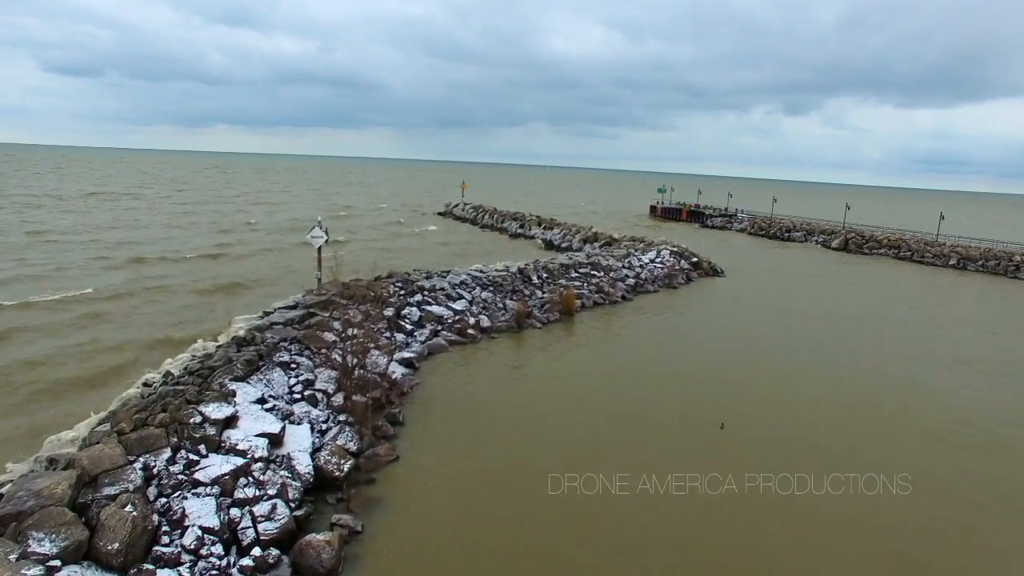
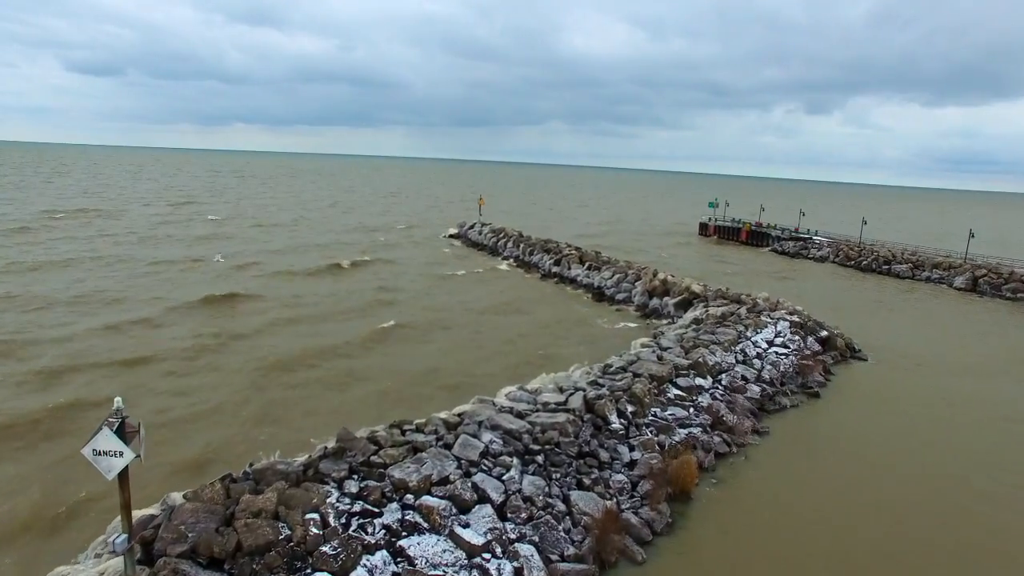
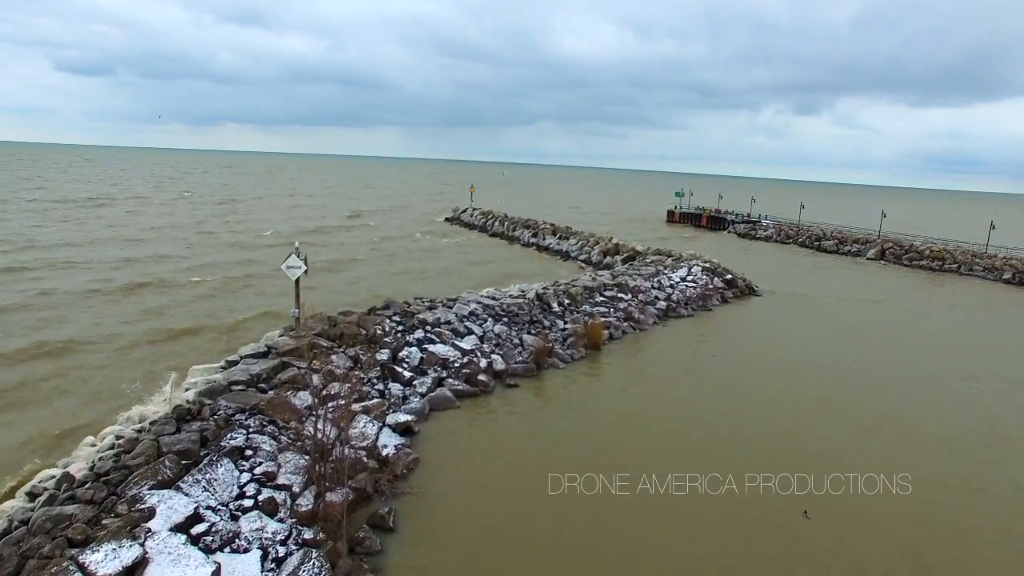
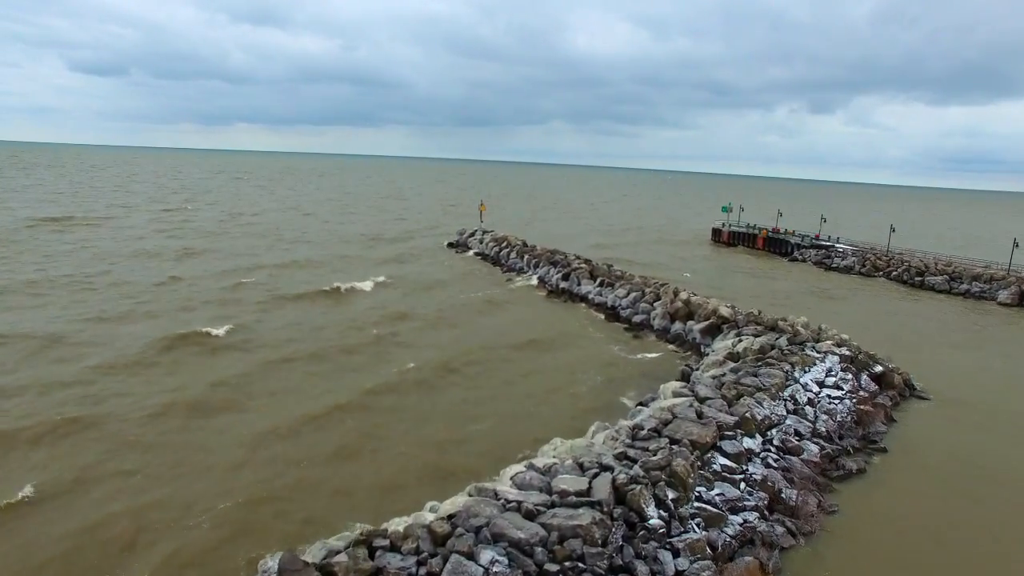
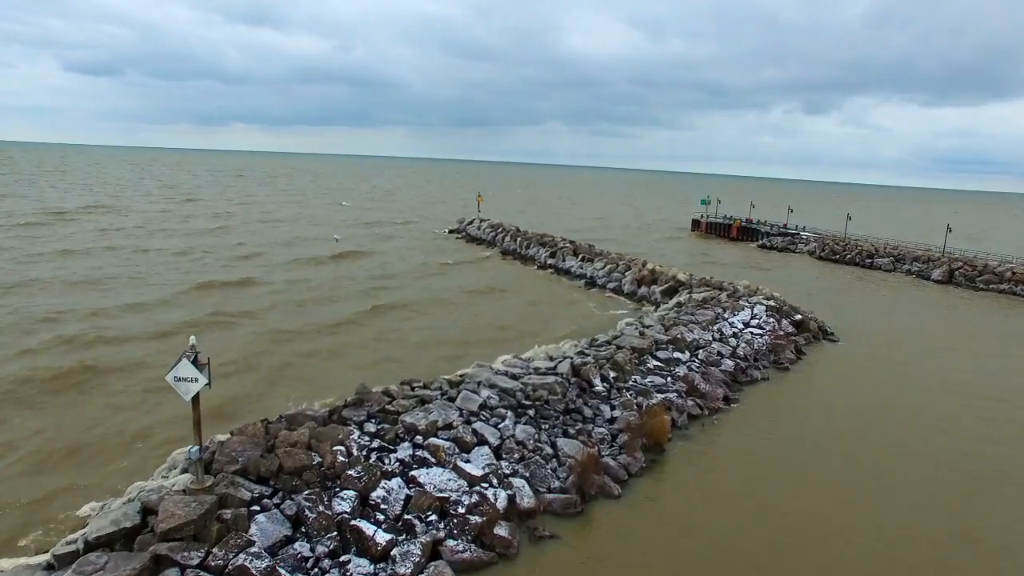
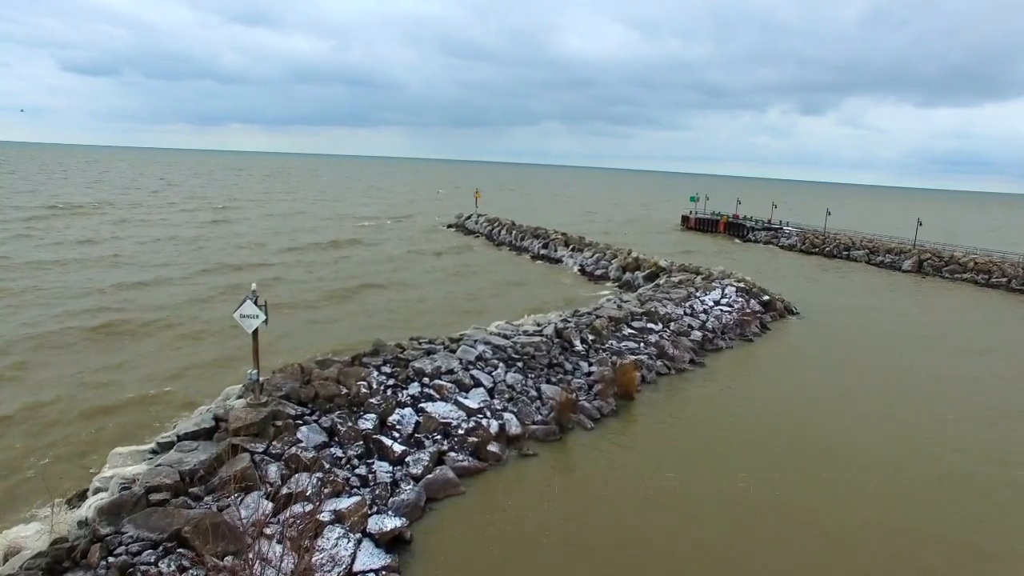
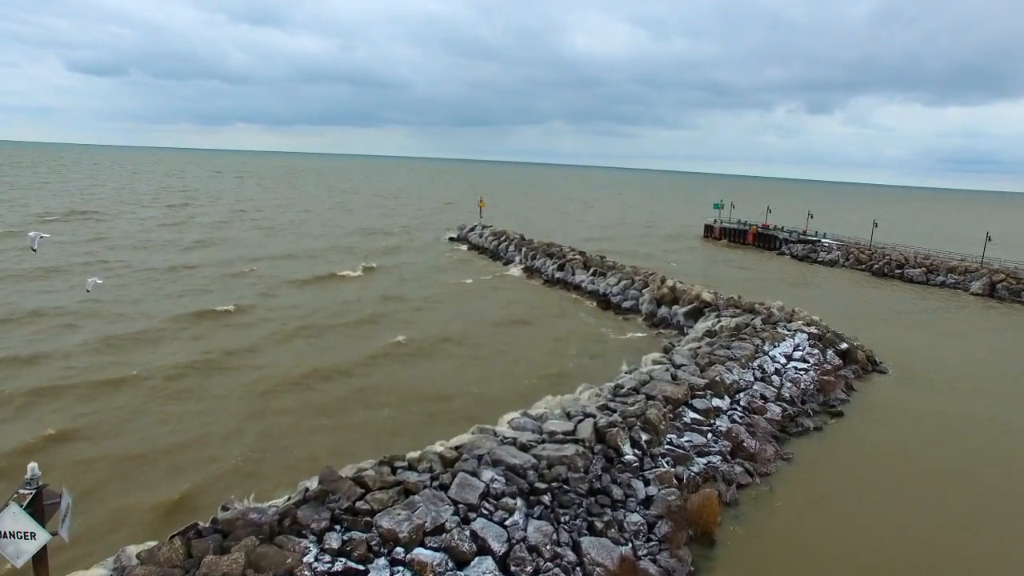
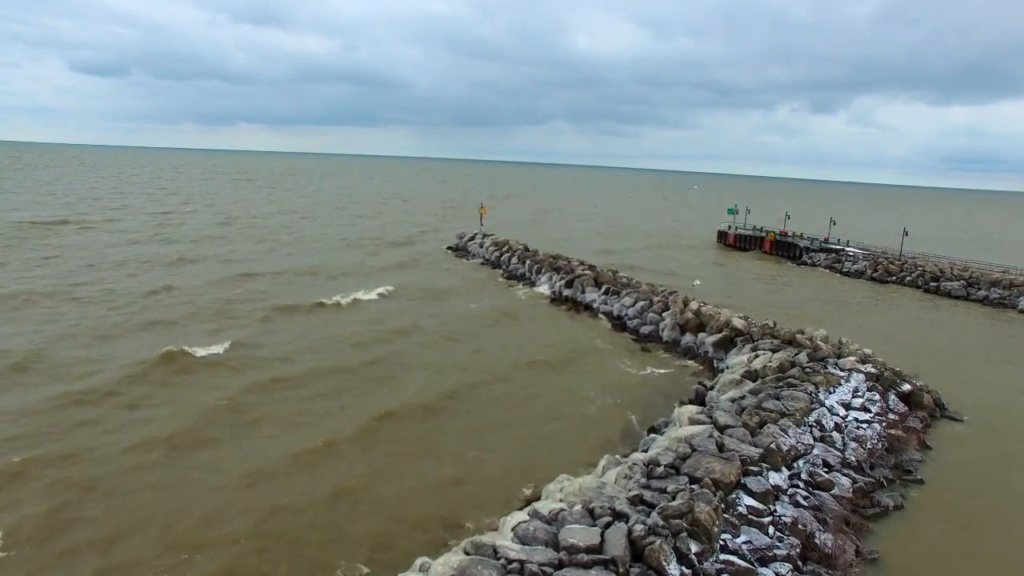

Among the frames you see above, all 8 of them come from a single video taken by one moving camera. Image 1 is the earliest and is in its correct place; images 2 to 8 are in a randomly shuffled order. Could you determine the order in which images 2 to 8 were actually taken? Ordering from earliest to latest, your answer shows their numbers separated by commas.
3, 6, 5, 2, 7, 4, 8
